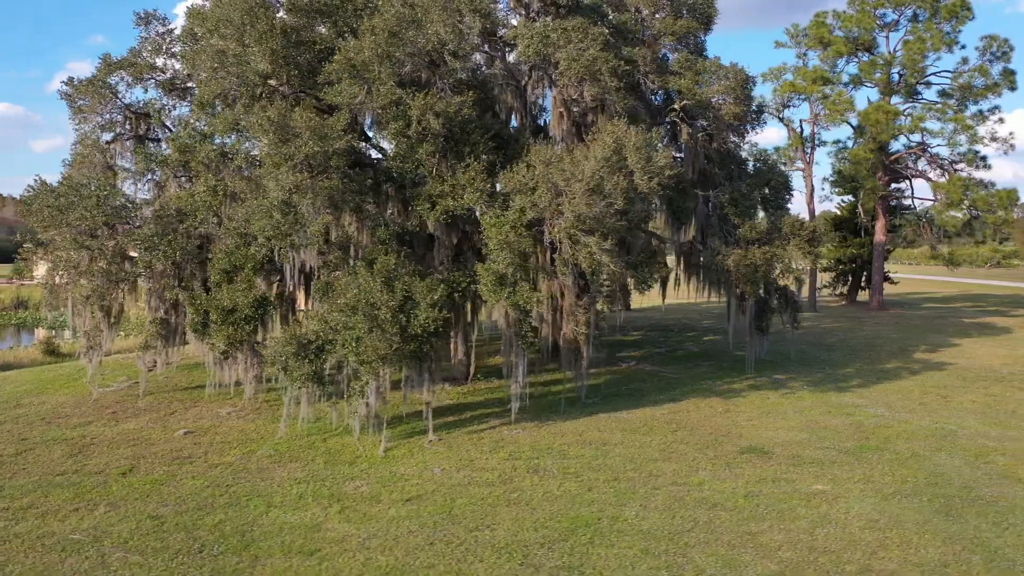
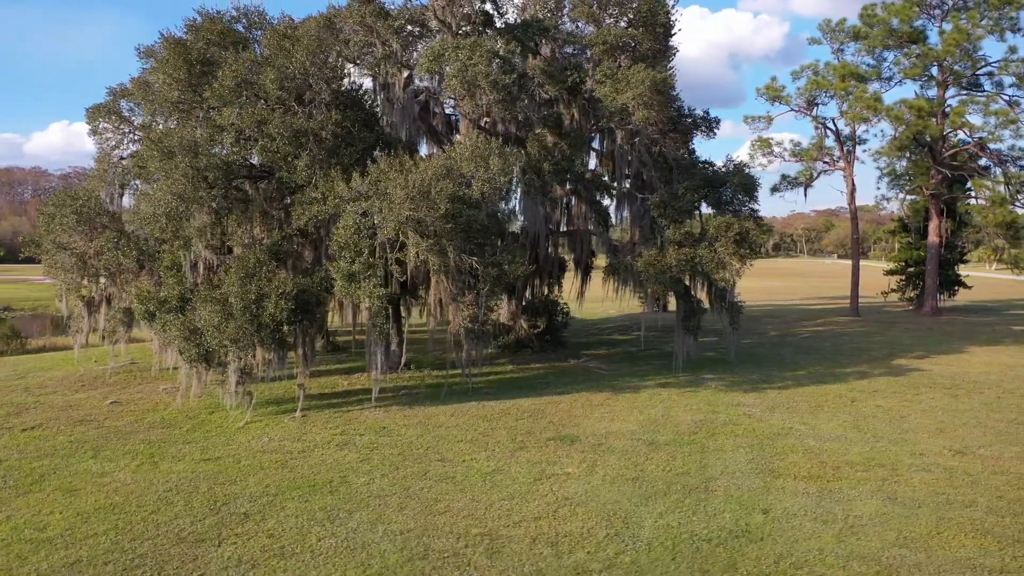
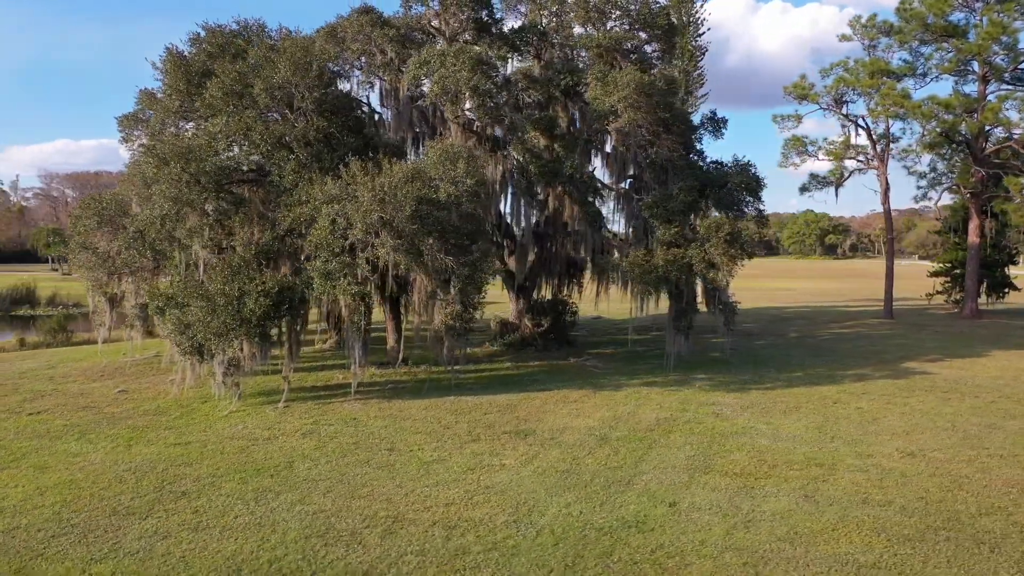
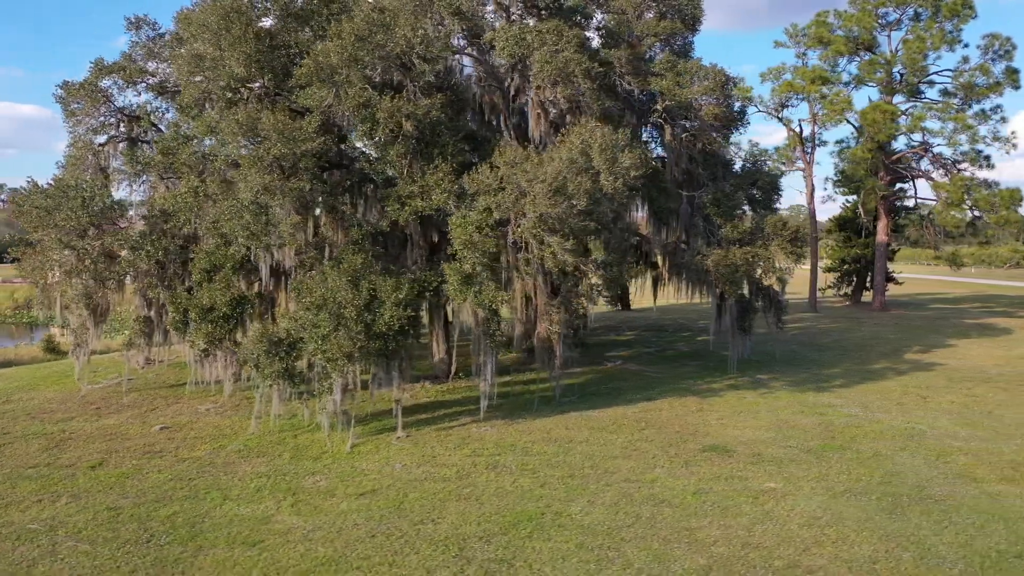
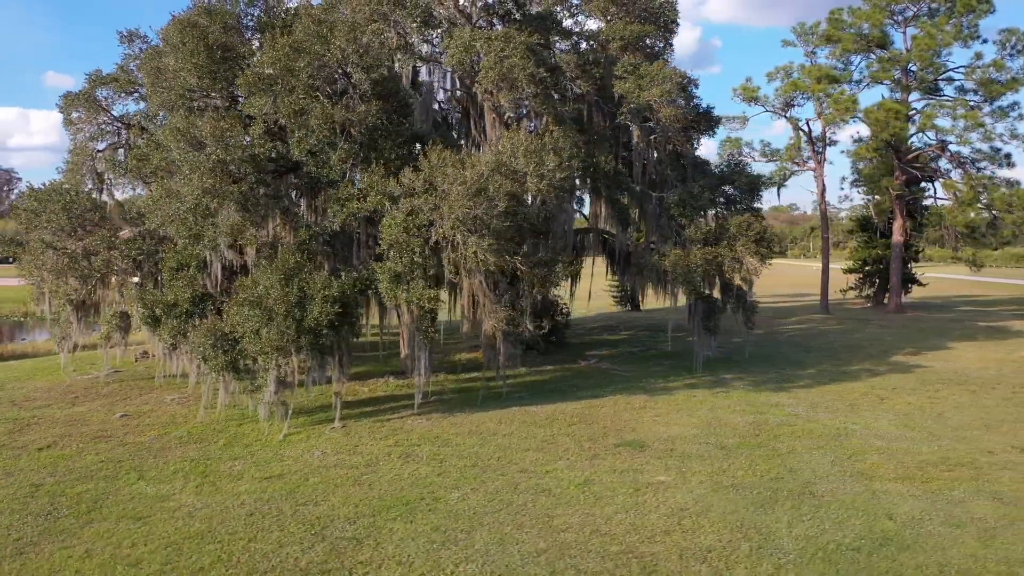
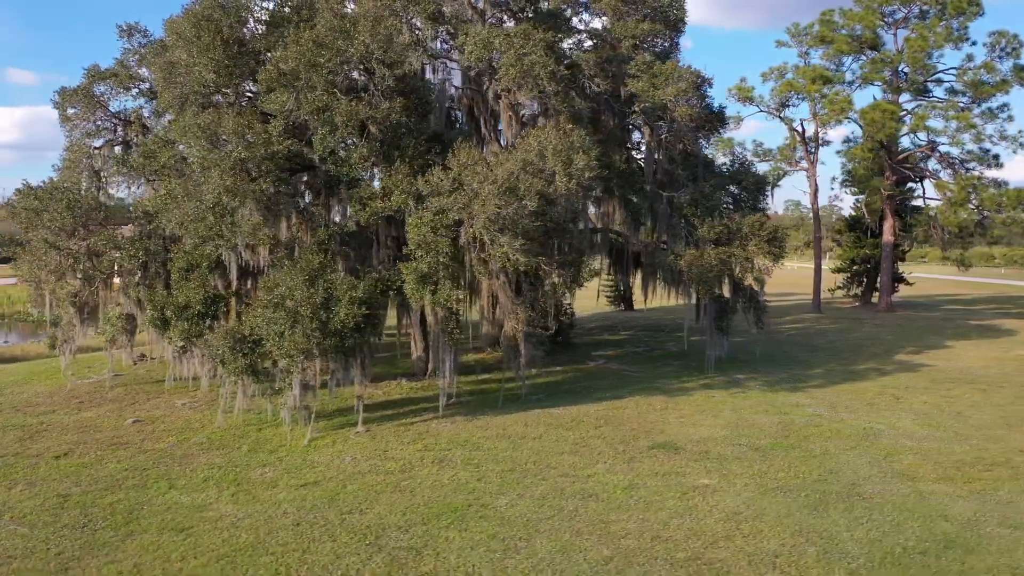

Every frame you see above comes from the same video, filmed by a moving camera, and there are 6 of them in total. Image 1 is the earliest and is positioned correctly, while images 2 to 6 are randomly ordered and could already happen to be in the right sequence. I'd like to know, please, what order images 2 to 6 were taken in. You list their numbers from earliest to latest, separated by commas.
4, 6, 5, 2, 3
